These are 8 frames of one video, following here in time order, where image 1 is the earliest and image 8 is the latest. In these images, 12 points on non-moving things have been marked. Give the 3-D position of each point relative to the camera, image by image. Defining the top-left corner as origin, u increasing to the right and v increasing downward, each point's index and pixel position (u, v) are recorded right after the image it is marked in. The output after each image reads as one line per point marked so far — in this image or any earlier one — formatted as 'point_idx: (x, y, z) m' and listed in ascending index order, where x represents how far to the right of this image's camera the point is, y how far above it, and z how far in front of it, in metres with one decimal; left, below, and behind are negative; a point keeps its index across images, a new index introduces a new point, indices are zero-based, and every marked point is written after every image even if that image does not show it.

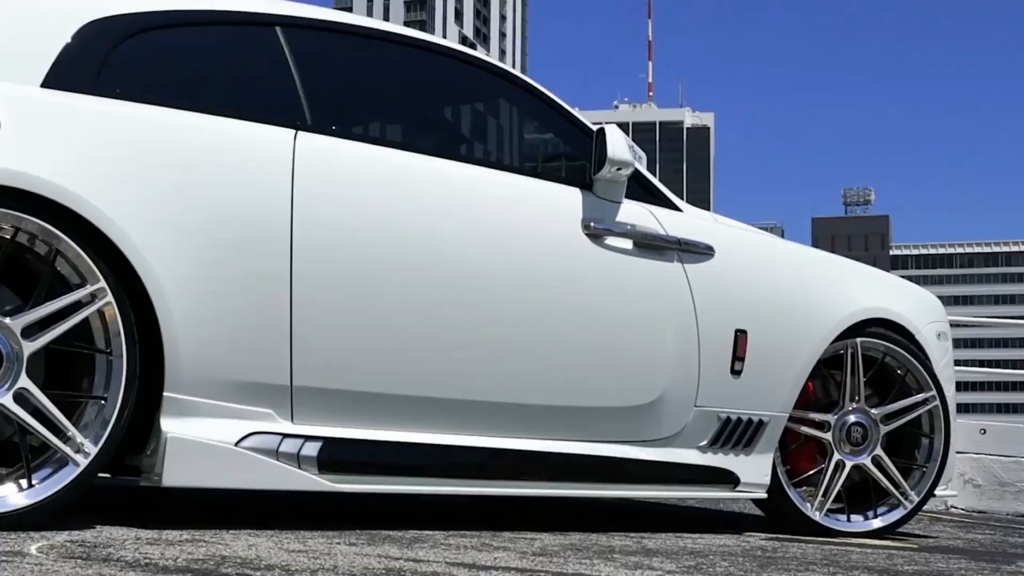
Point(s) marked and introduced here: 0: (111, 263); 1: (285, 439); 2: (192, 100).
0: (-0.7, 0.0, +2.9) m
1: (-0.4, -0.3, +3.2) m
2: (-0.6, +0.3, +3.1) m
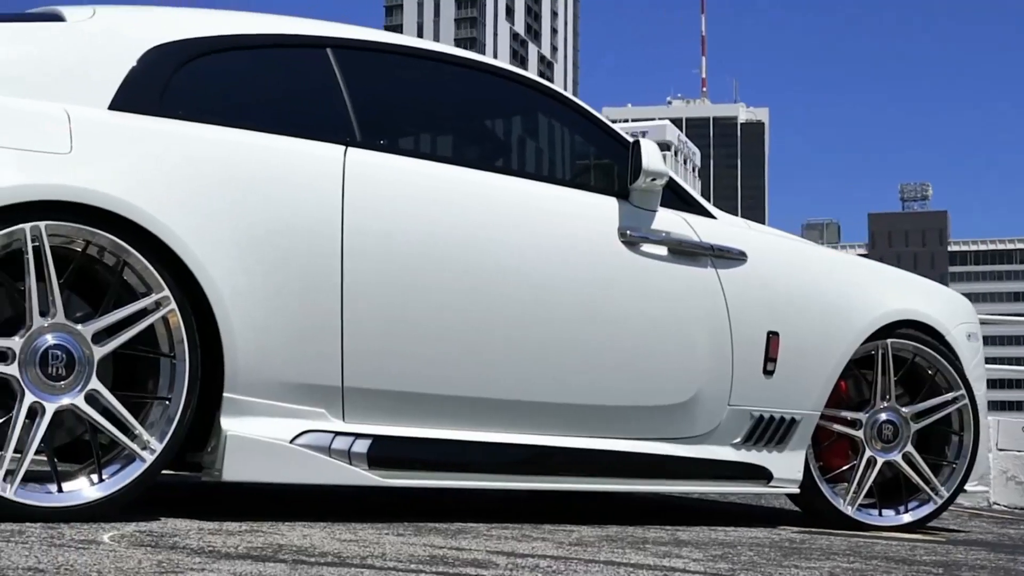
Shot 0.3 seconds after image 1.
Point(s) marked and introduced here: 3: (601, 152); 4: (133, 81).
0: (-0.6, 0.0, +3.1) m
1: (-0.4, -0.3, +3.4) m
2: (-0.5, +0.3, +3.3) m
3: (+0.2, +0.3, +4.0) m
4: (-0.7, +0.4, +3.2) m
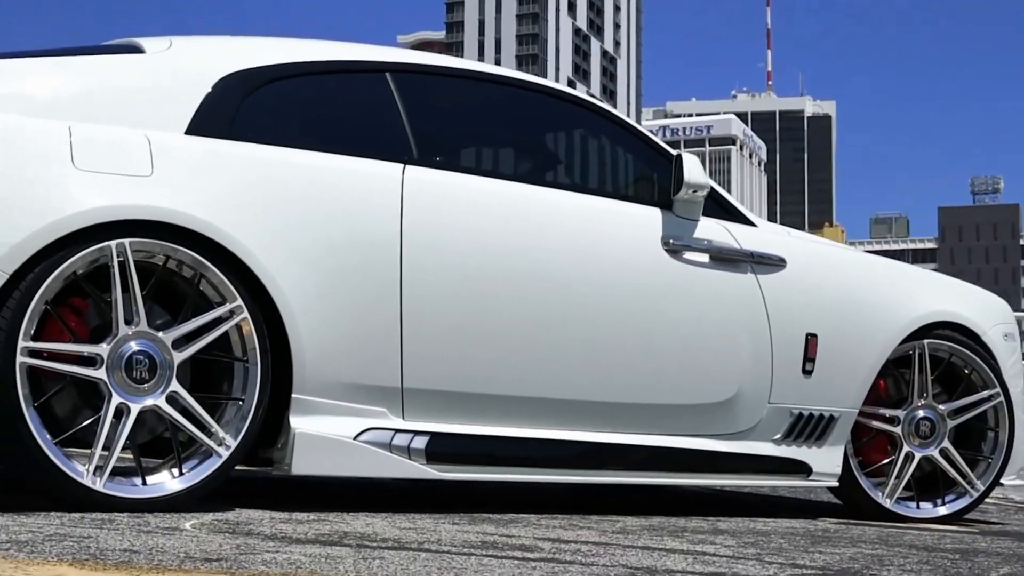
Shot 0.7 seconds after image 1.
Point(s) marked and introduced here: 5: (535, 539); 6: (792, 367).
0: (-0.5, 0.0, +3.4) m
1: (-0.2, -0.3, +3.6) m
2: (-0.4, +0.3, +3.6) m
3: (+0.3, +0.3, +4.3) m
4: (-0.6, +0.4, +3.5) m
5: (0.0, -0.5, +3.0) m
6: (+0.7, -0.2, +4.3) m
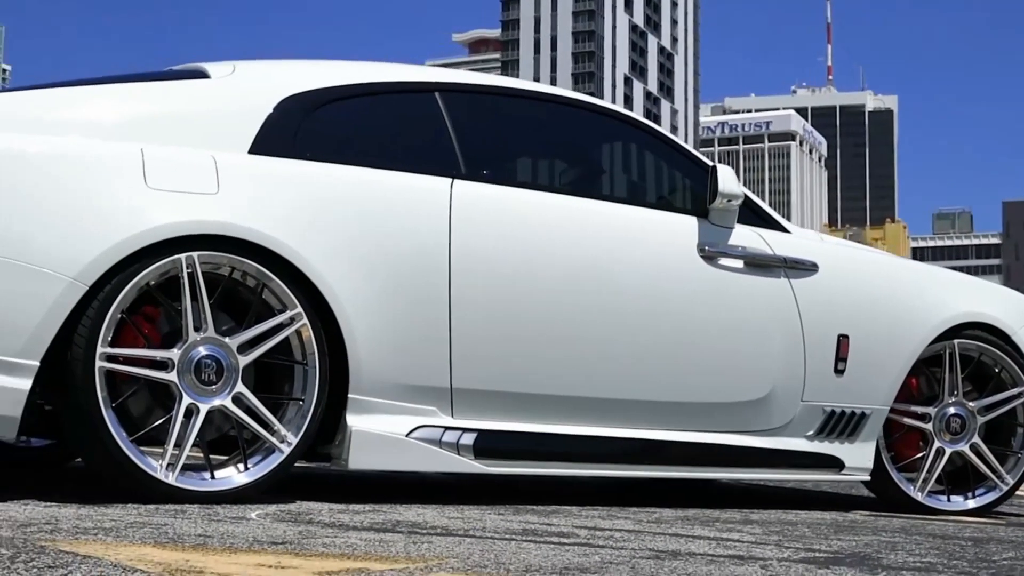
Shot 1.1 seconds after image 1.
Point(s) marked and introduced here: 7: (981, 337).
0: (-0.5, 0.0, +3.6) m
1: (-0.1, -0.3, +3.9) m
2: (-0.3, +0.3, +3.8) m
3: (+0.5, +0.3, +4.5) m
4: (-0.5, +0.4, +3.7) m
5: (+0.1, -0.5, +3.2) m
6: (+0.8, -0.2, +4.5) m
7: (+1.4, -0.1, +4.9) m
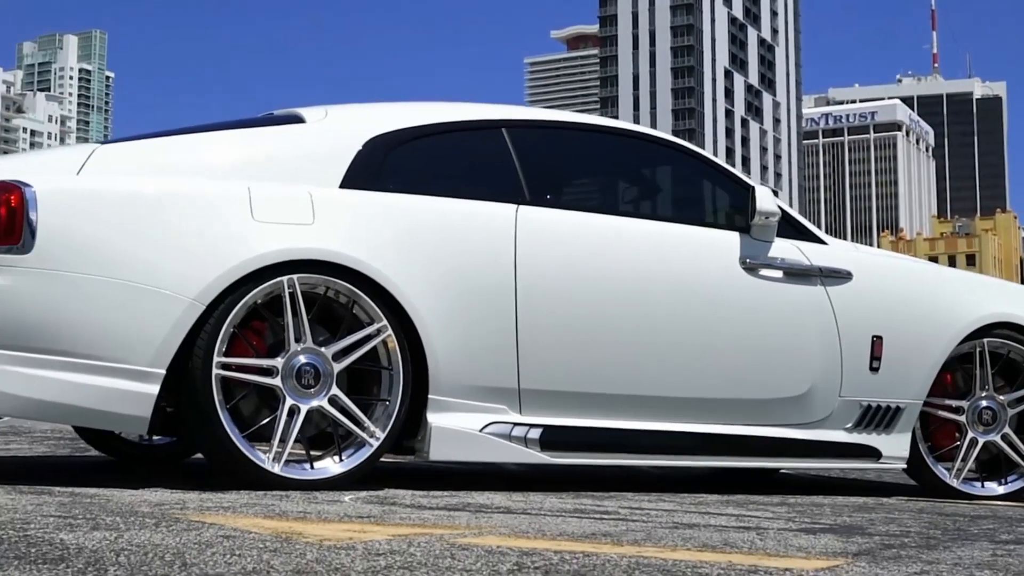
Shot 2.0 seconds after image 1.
0: (-0.3, 0.0, +4.2) m
1: (0.0, -0.4, +4.4) m
2: (-0.2, +0.3, +4.4) m
3: (+0.6, +0.3, +5.0) m
4: (-0.4, +0.3, +4.3) m
5: (+0.2, -0.5, +3.8) m
6: (+1.0, -0.2, +5.0) m
7: (+1.6, -0.2, +5.4) m
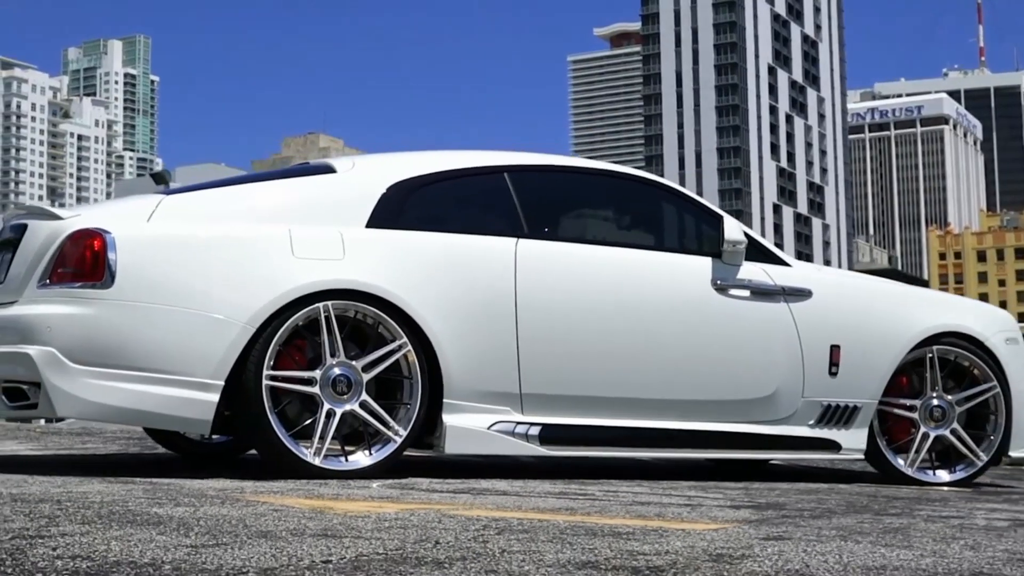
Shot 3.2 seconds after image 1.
0: (-0.3, -0.1, +5.0) m
1: (0.0, -0.4, +5.2) m
2: (-0.2, +0.2, +5.2) m
3: (+0.7, +0.2, +5.8) m
4: (-0.4, +0.2, +5.1) m
5: (+0.2, -0.6, +4.6) m
6: (+1.1, -0.3, +5.8) m
7: (+1.6, -0.2, +6.1) m
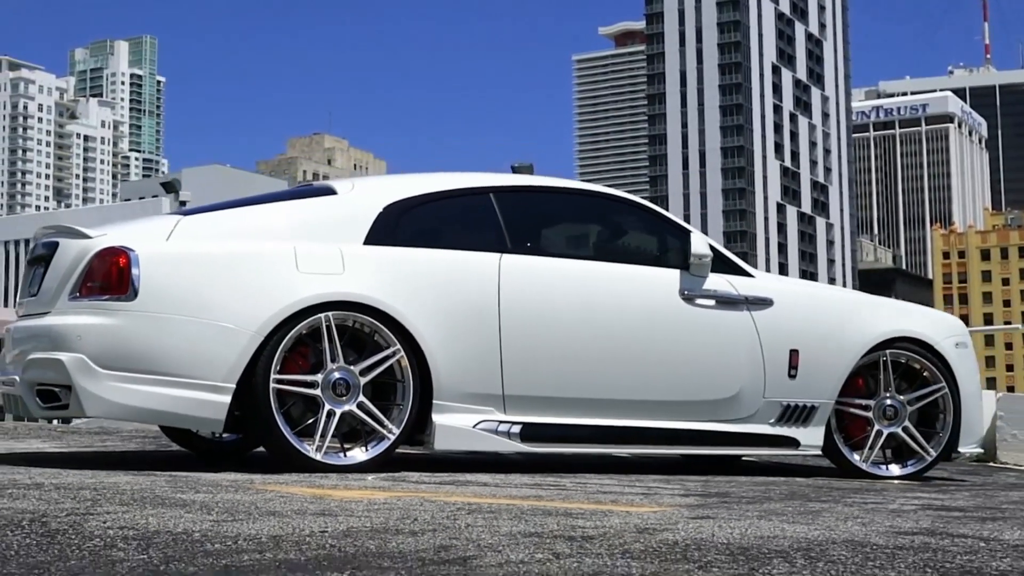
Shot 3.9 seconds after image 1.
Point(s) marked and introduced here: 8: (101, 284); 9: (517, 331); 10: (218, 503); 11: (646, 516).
0: (-0.4, -0.2, +5.6) m
1: (0.0, -0.5, +5.7) m
2: (-0.2, +0.2, +5.7) m
3: (+0.6, +0.2, +6.3) m
4: (-0.5, +0.2, +5.7) m
5: (+0.2, -0.6, +5.1) m
6: (+1.0, -0.3, +6.3) m
7: (+1.6, -0.2, +6.6) m
8: (-1.3, 0.0, +5.3) m
9: (0.0, -0.1, +5.7) m
10: (-0.6, -0.4, +3.5) m
11: (+0.3, -0.5, +3.3) m
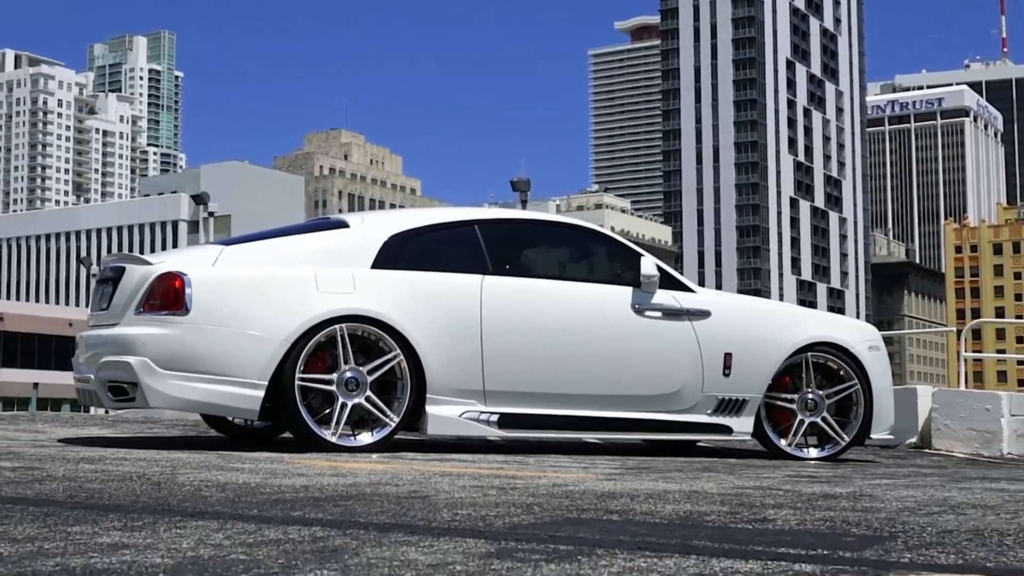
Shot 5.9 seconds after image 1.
0: (-0.5, -0.2, +6.9) m
1: (-0.1, -0.5, +7.1) m
2: (-0.3, +0.1, +7.1) m
3: (+0.5, +0.1, +7.6) m
4: (-0.5, +0.1, +7.0) m
5: (+0.1, -0.7, +6.4) m
6: (+0.9, -0.4, +7.6) m
7: (+1.5, -0.3, +7.9) m
8: (-1.4, -0.1, +6.6) m
9: (-0.1, -0.2, +7.1) m
10: (-0.7, -0.5, +4.8) m
11: (+0.2, -0.5, +4.6) m
